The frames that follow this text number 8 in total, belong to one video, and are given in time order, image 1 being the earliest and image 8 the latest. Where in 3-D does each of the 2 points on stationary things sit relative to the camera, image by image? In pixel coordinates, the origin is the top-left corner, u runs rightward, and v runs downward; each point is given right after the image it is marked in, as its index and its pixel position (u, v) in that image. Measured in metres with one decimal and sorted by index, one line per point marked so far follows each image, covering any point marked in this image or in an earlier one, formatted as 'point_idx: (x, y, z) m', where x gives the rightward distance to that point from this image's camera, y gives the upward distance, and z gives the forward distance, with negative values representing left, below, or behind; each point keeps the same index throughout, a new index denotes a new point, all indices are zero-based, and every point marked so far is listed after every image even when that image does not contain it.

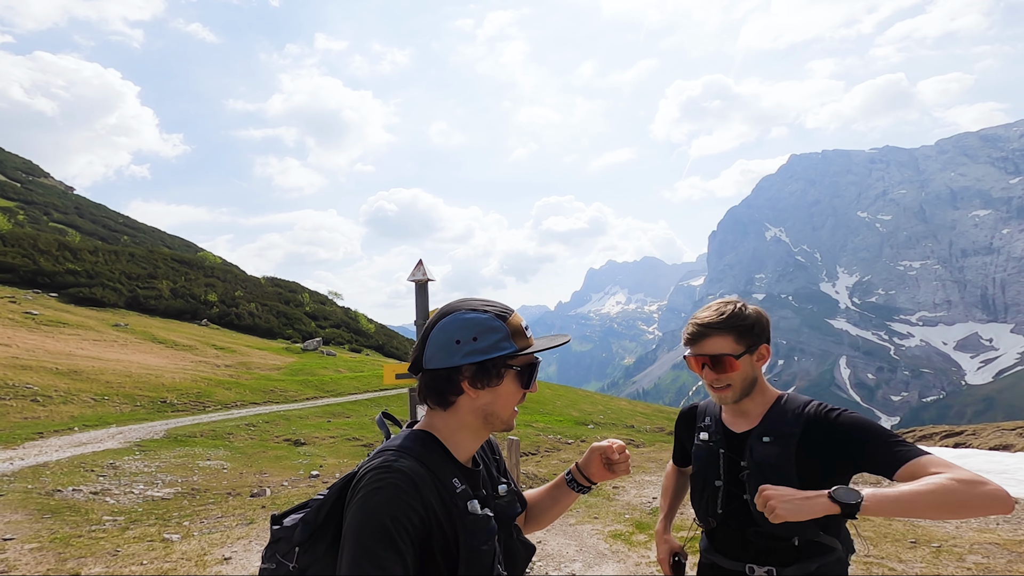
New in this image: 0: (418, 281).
0: (-1.6, +0.1, +8.6) m
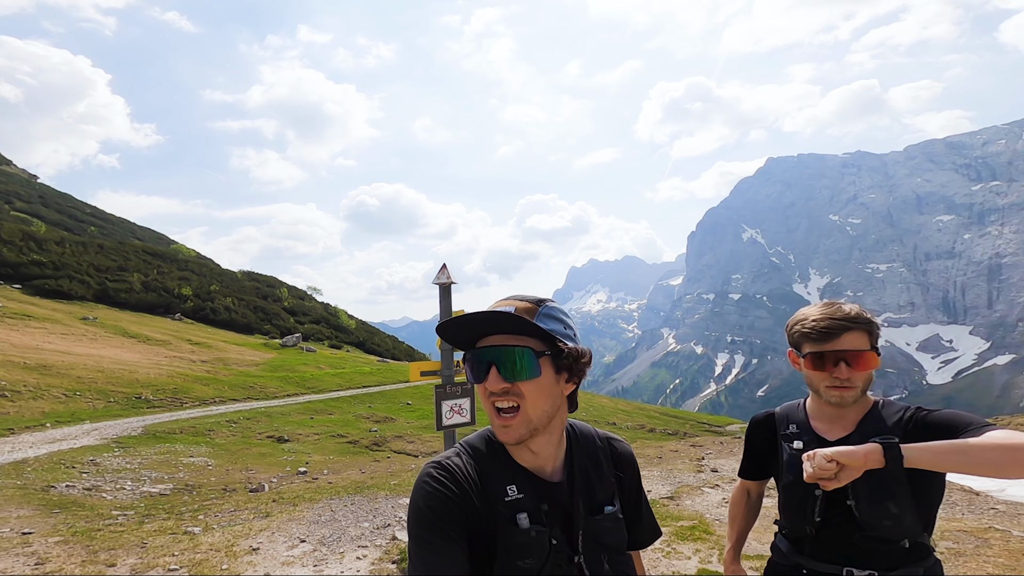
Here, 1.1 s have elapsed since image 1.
0: (-1.3, +0.1, +9.0) m
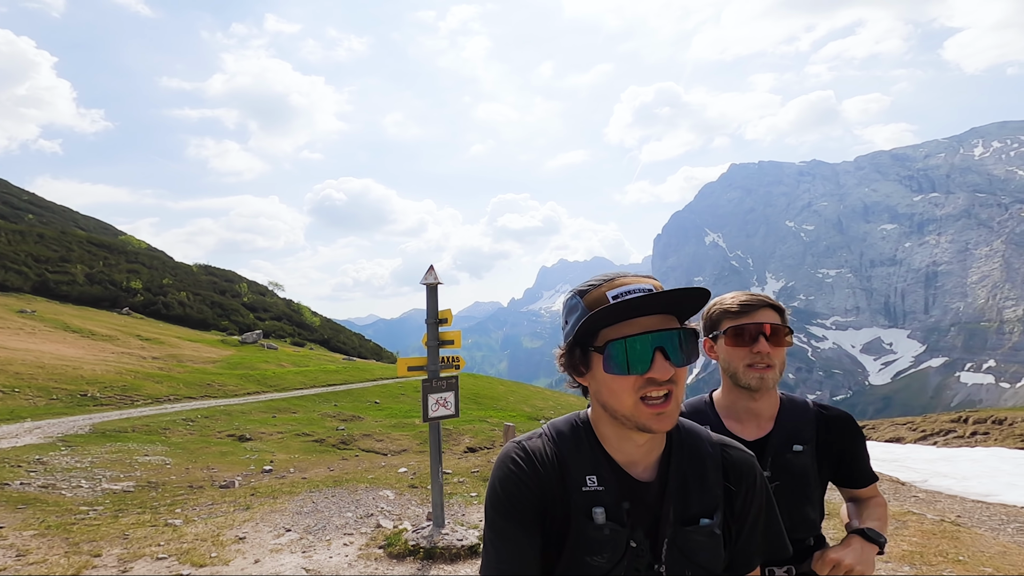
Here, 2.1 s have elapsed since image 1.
0: (-1.6, +0.1, +9.4) m
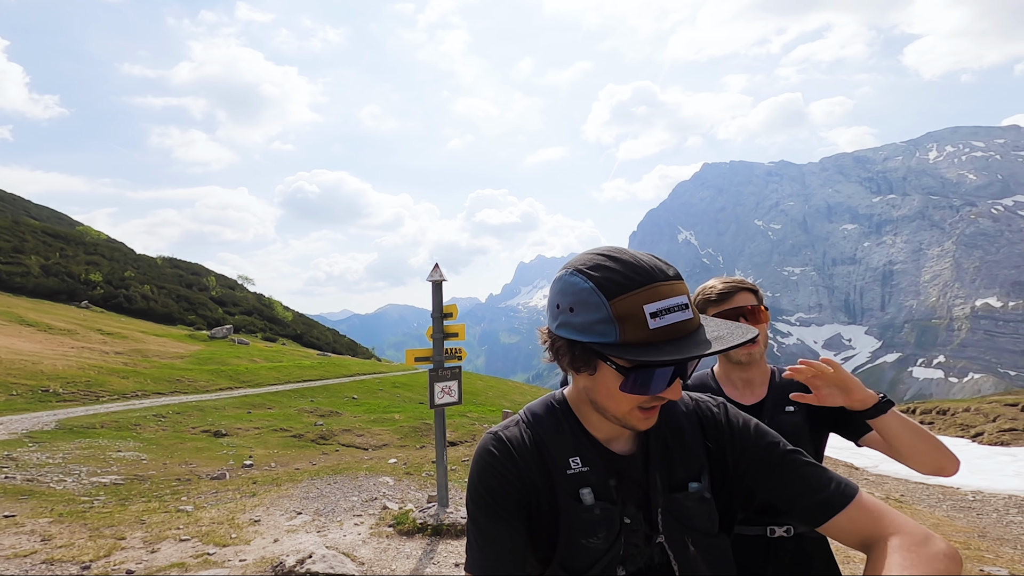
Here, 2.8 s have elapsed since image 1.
0: (-1.6, +0.2, +10.1) m
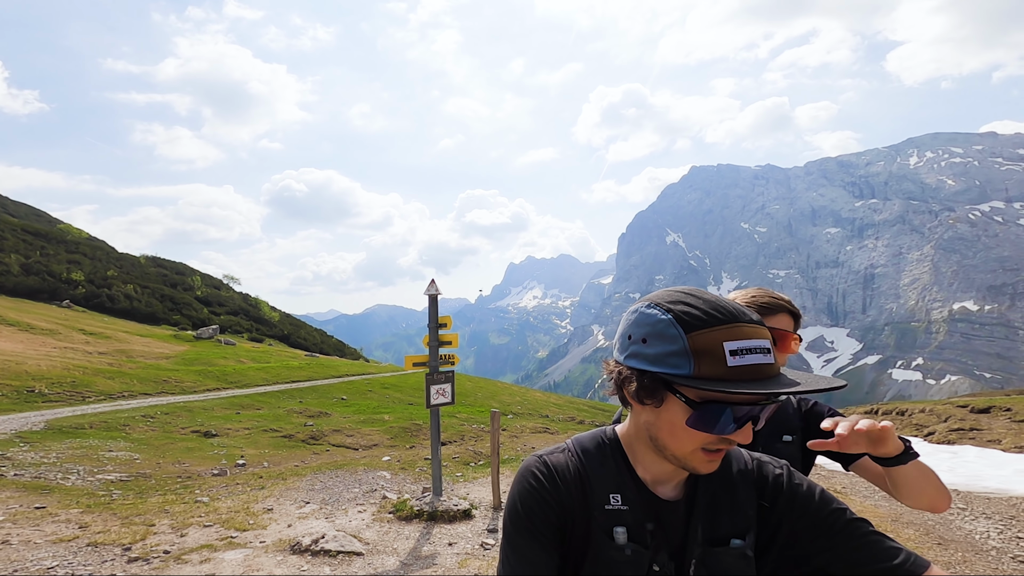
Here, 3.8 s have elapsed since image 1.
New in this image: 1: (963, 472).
0: (-1.9, -0.1, +11.2) m
1: (+15.1, -6.1, +16.2) m
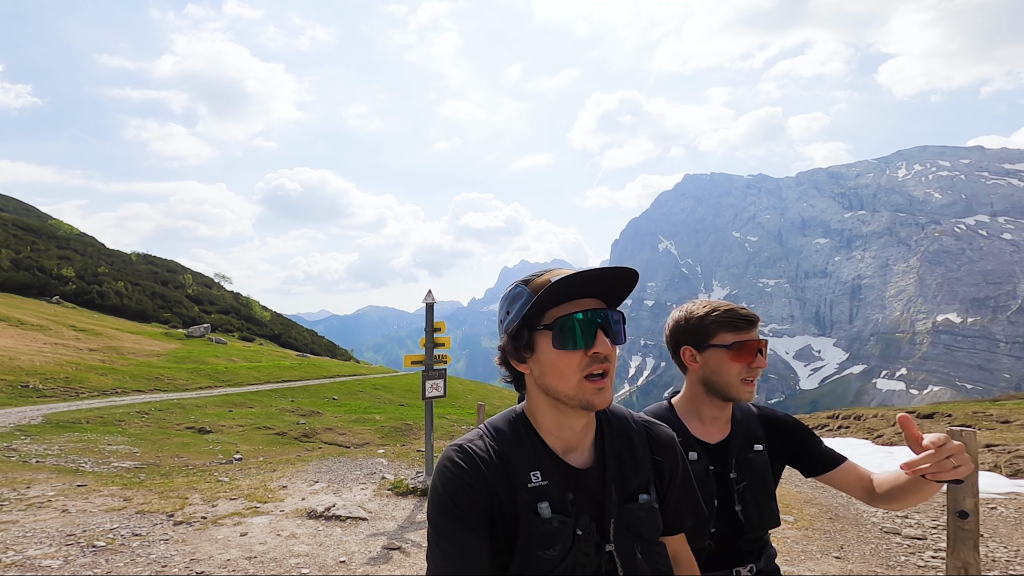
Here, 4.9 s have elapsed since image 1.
0: (-2.3, -0.4, +13.0) m
1: (+14.5, -6.8, +18.3) m
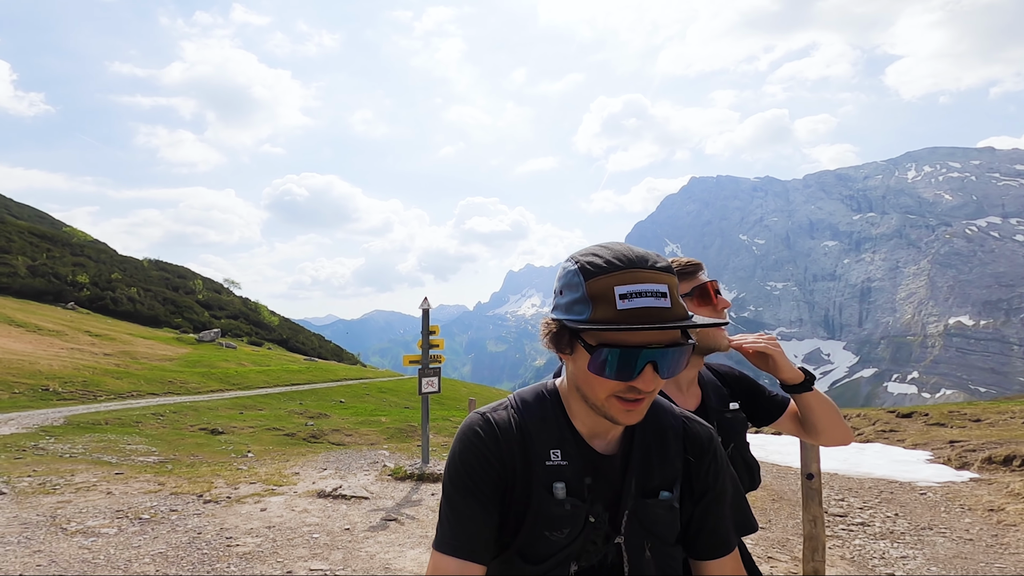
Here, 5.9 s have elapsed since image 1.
0: (-2.7, -0.7, +14.7) m
1: (+14.2, -7.1, +19.7) m
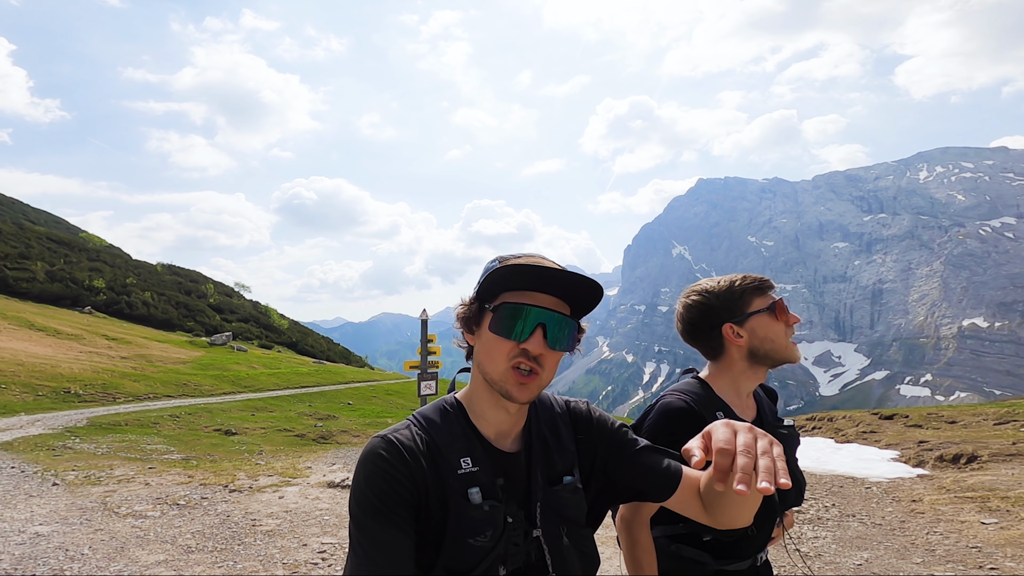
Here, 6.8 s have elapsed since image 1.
0: (-3.1, -1.2, +16.4) m
1: (+13.9, -7.5, +21.1) m
